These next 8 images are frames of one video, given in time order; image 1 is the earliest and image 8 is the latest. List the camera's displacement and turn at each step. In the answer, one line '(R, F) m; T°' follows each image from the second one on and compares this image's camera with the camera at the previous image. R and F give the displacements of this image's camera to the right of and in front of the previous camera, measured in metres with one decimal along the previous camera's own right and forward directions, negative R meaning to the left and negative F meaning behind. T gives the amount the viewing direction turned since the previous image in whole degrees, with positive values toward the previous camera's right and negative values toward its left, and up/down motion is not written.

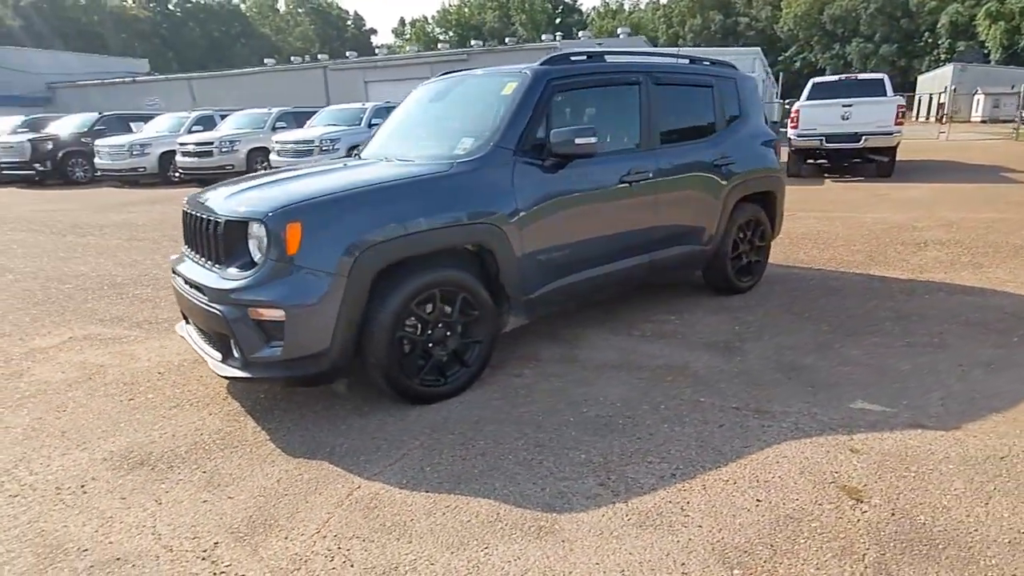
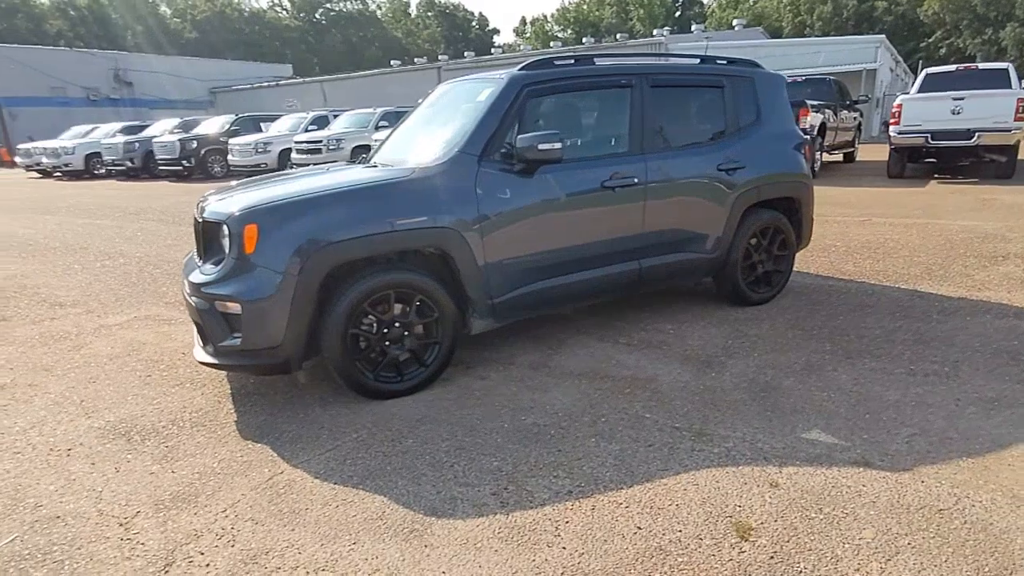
(+0.9, +0.1) m; -11°
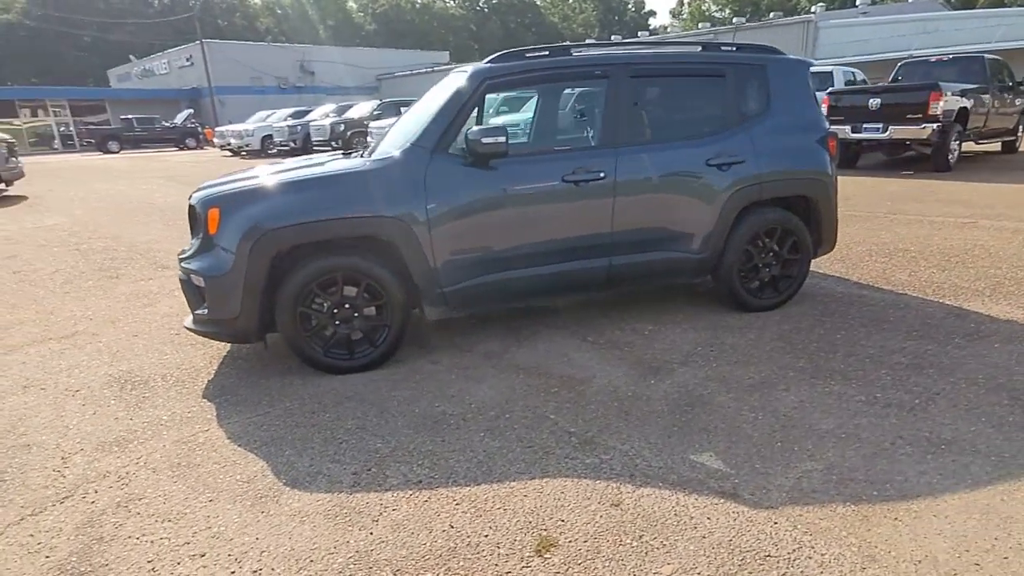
(+1.2, +0.2) m; -13°
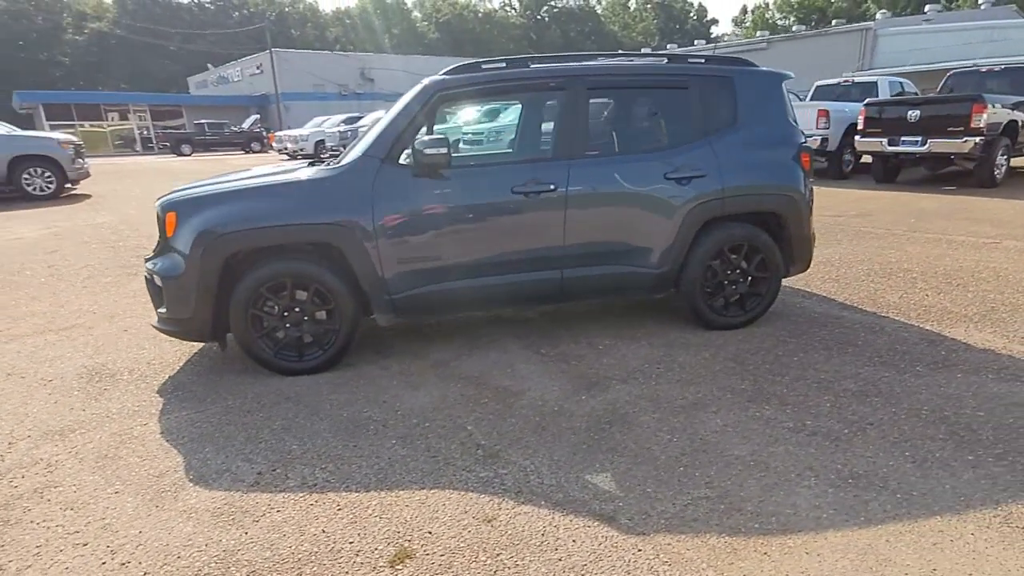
(+0.7, 0.0) m; -5°
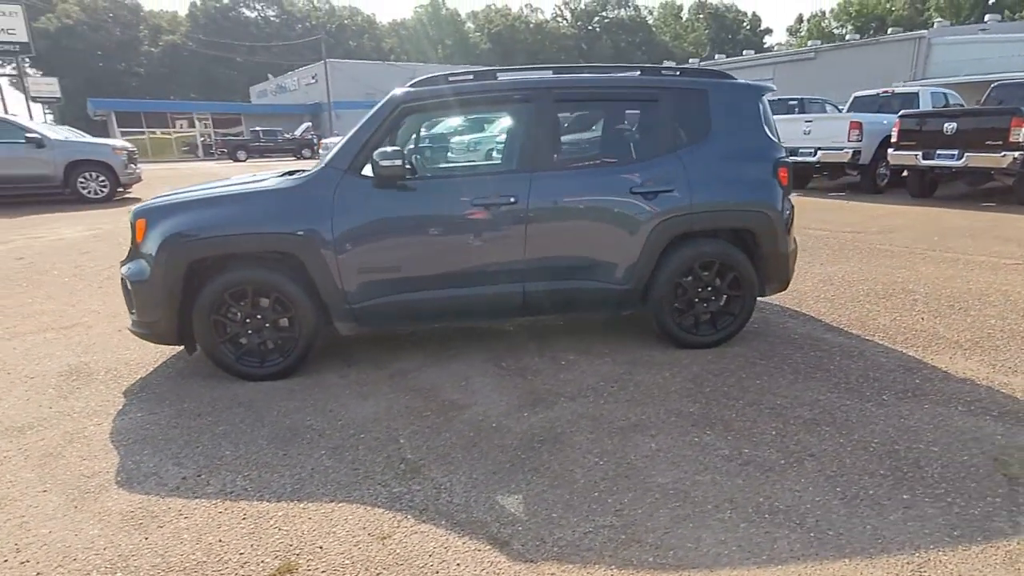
(+0.5, +0.1) m; -4°
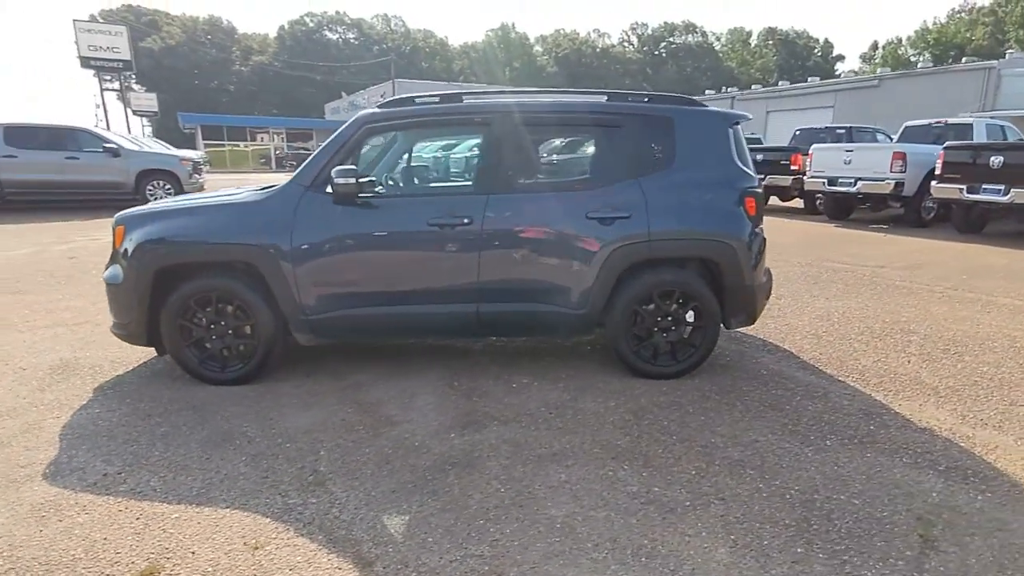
(+0.6, +0.1) m; -5°
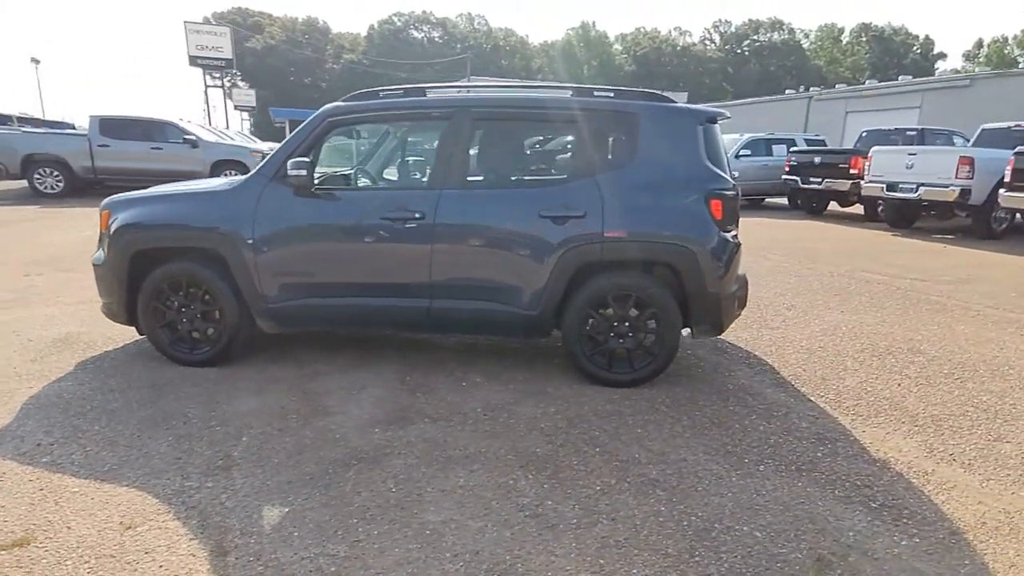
(+0.7, +0.1) m; -6°
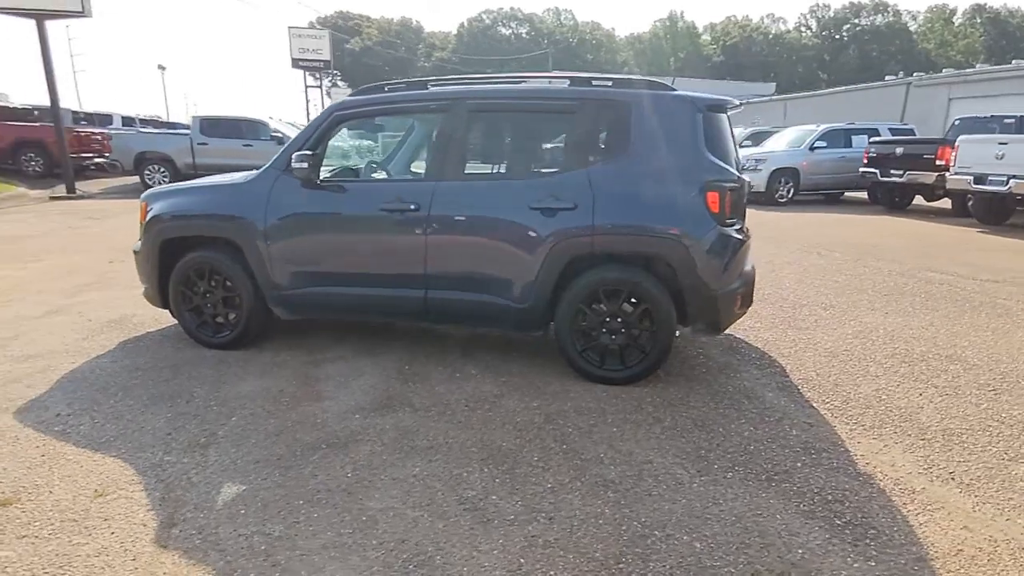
(+0.5, +0.1) m; -7°
